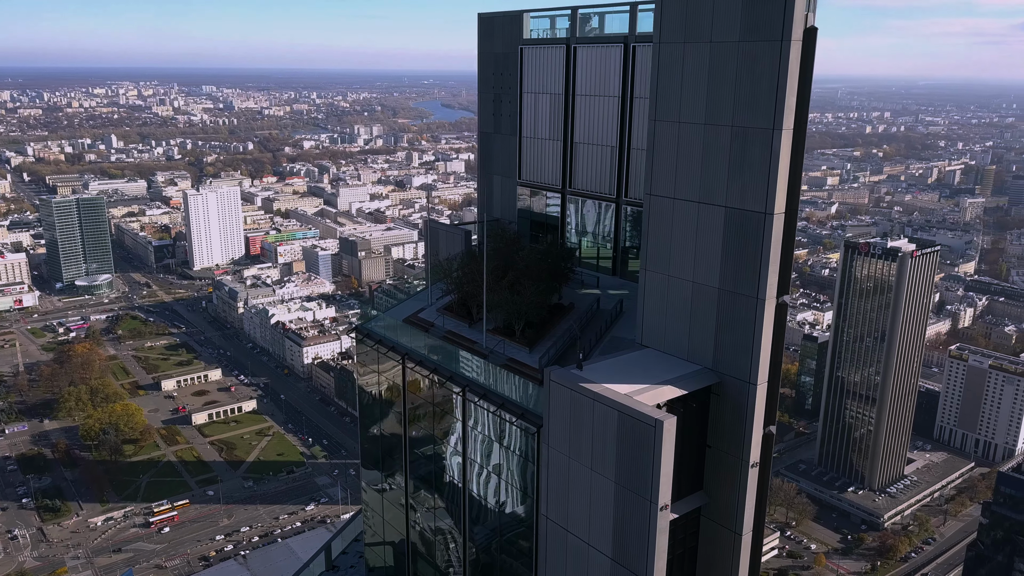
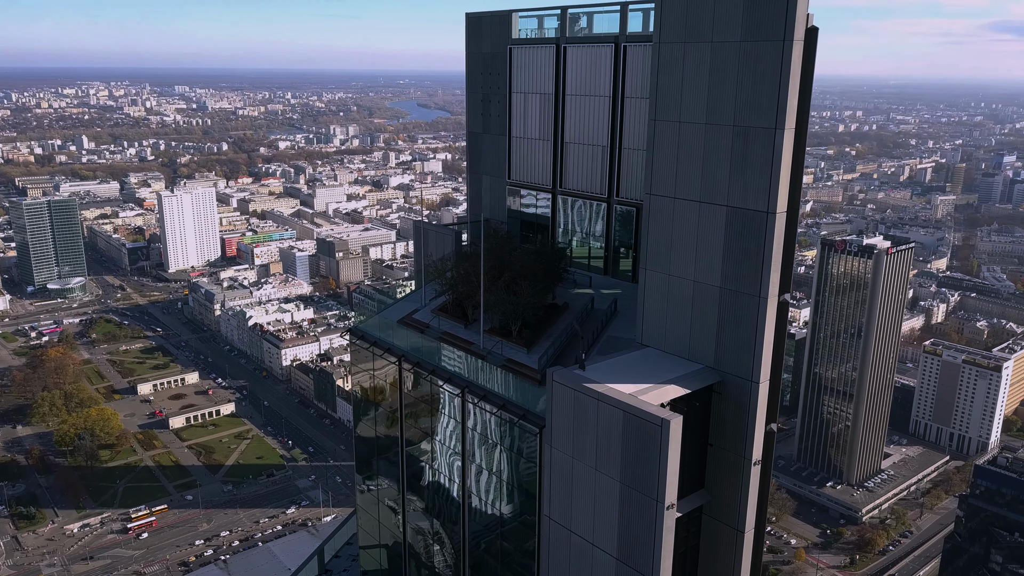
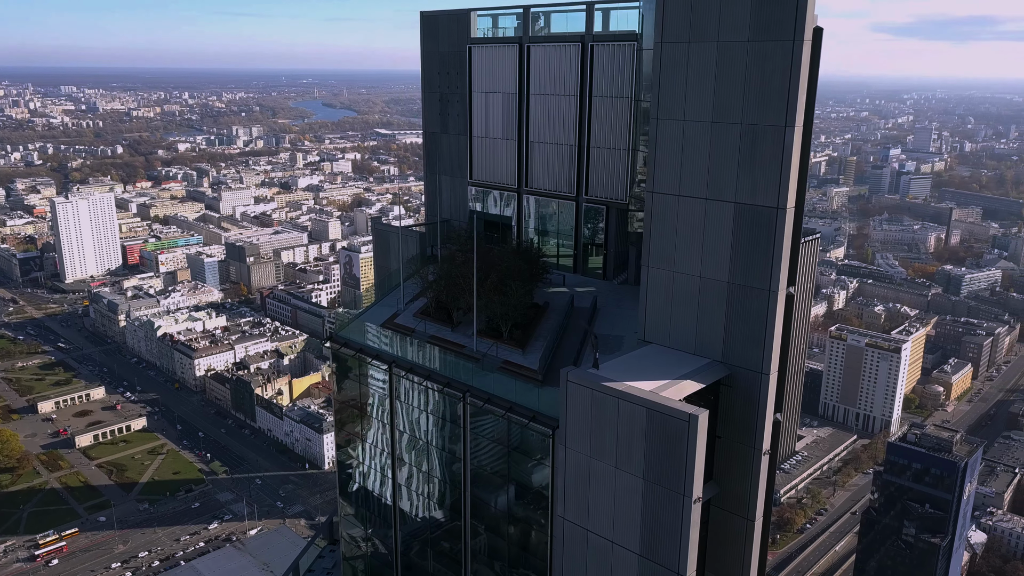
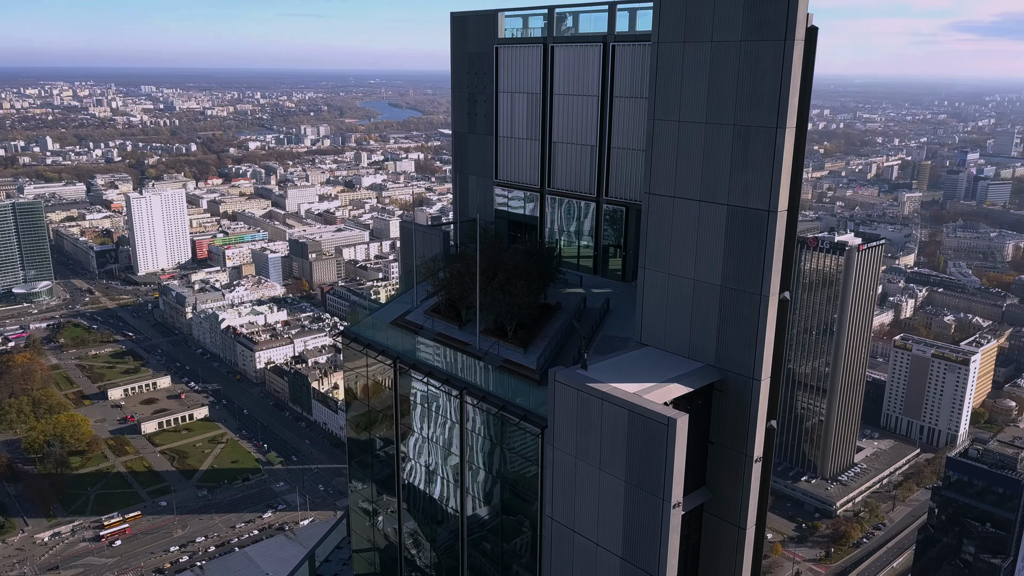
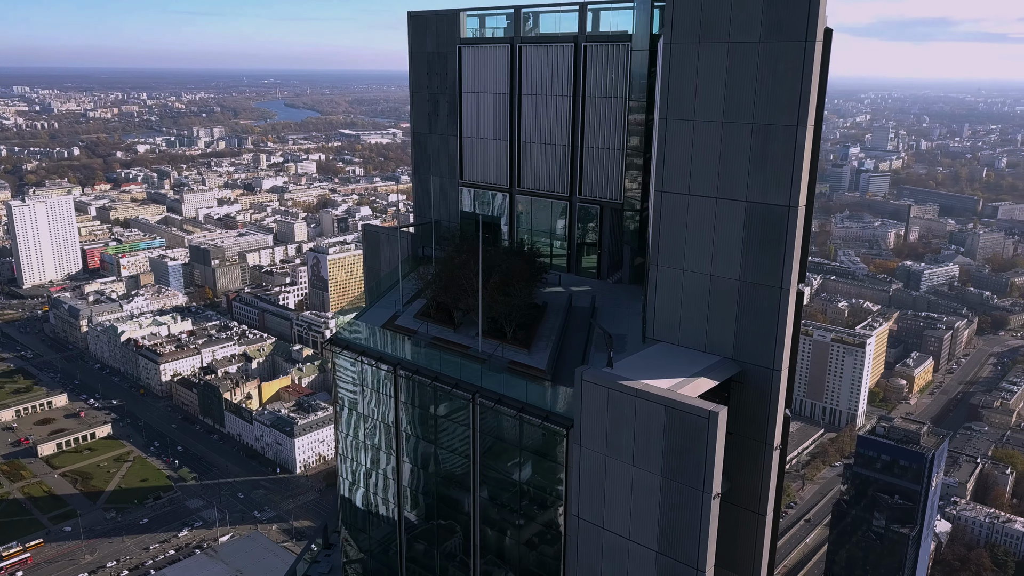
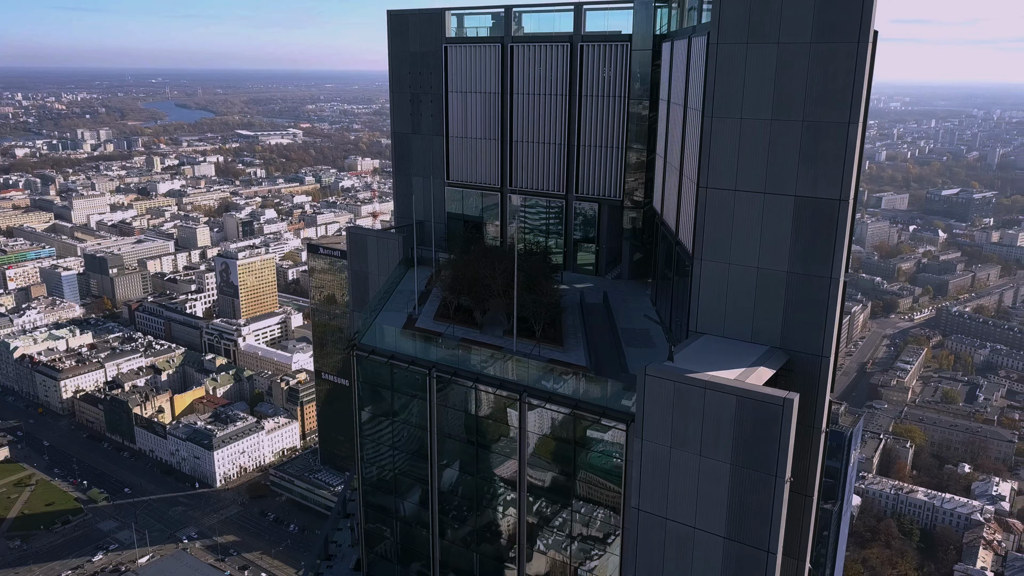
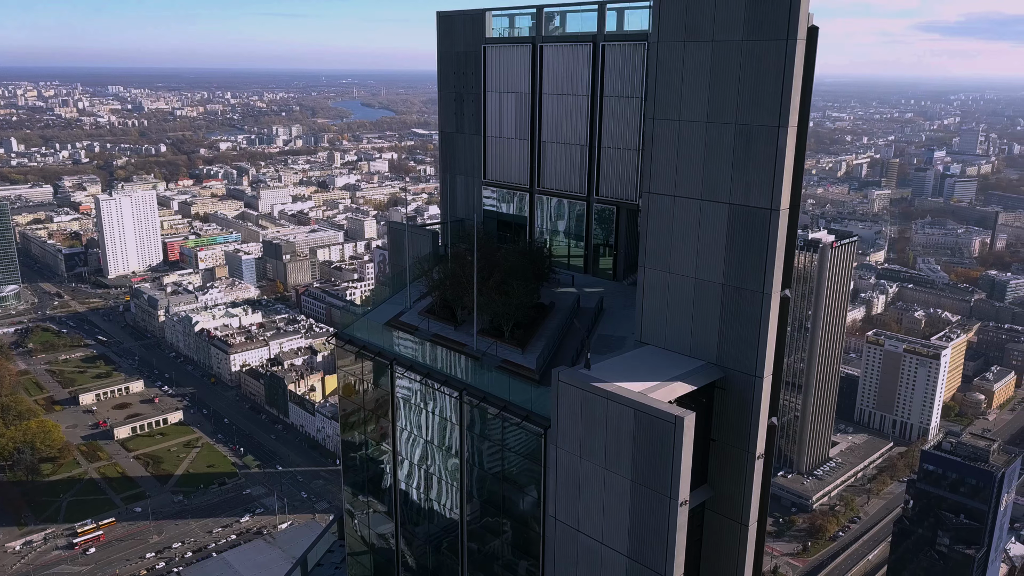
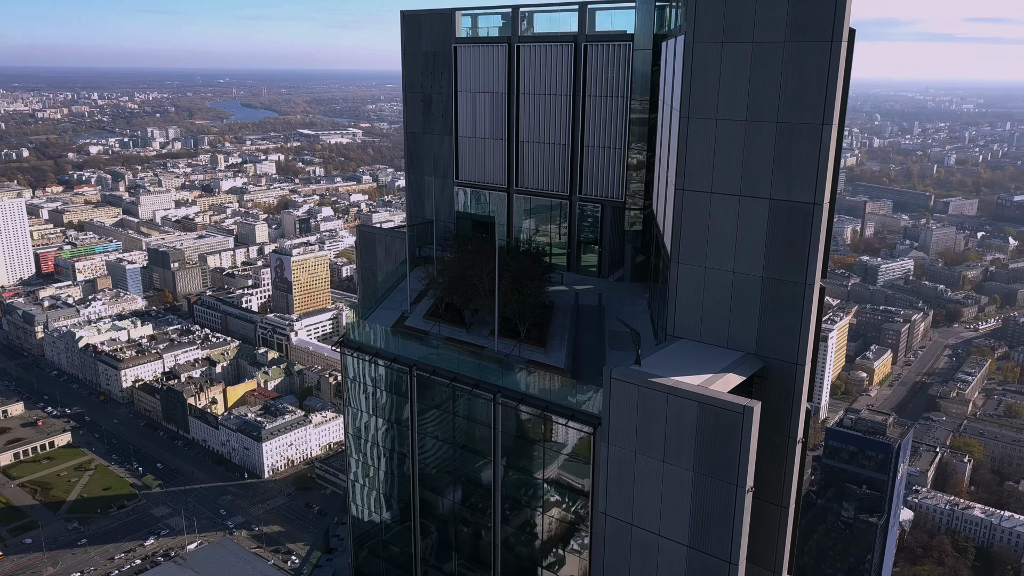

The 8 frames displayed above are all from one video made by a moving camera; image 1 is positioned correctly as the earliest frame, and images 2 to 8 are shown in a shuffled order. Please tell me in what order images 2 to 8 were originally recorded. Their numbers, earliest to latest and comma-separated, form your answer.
2, 4, 7, 3, 5, 8, 6
